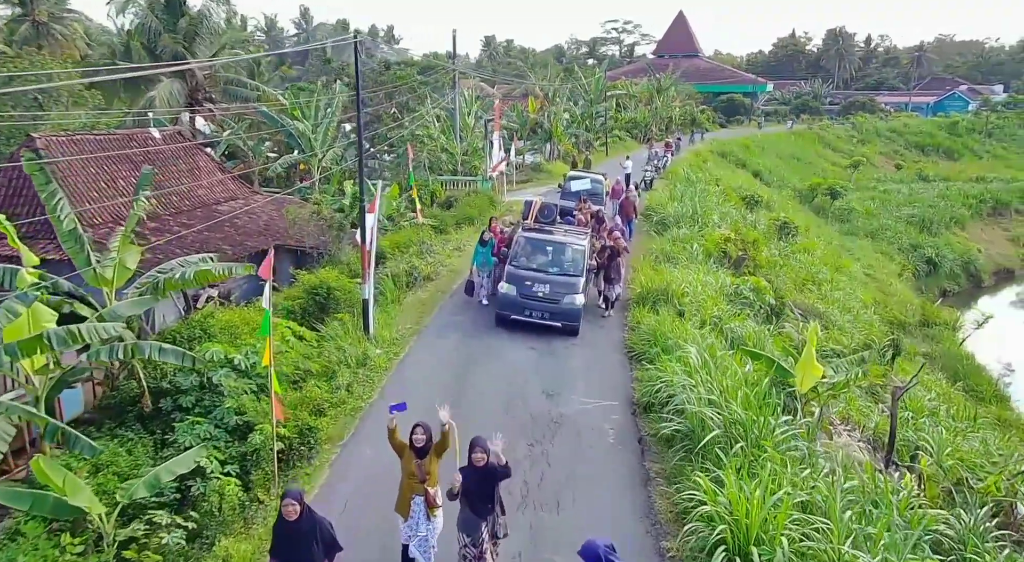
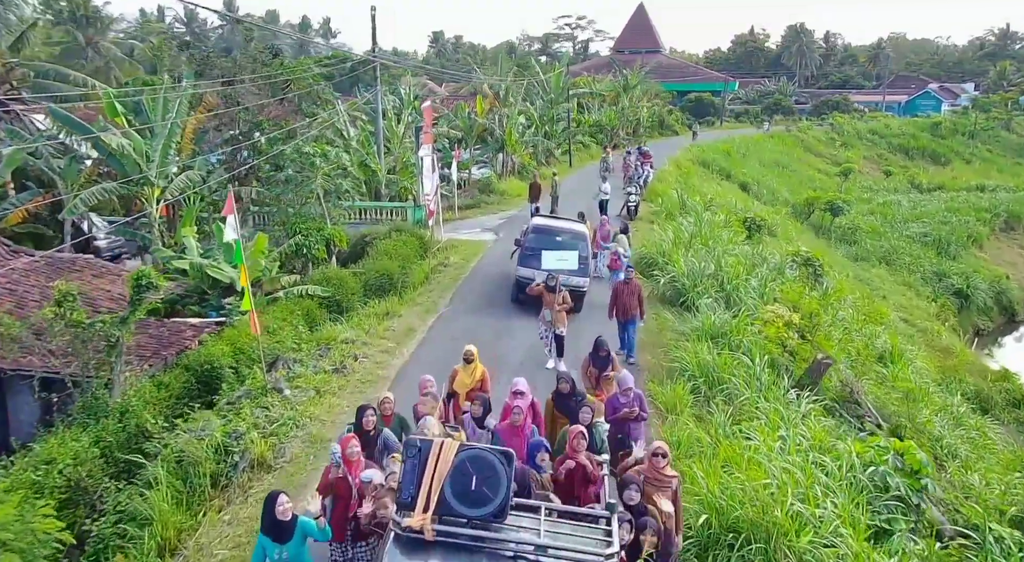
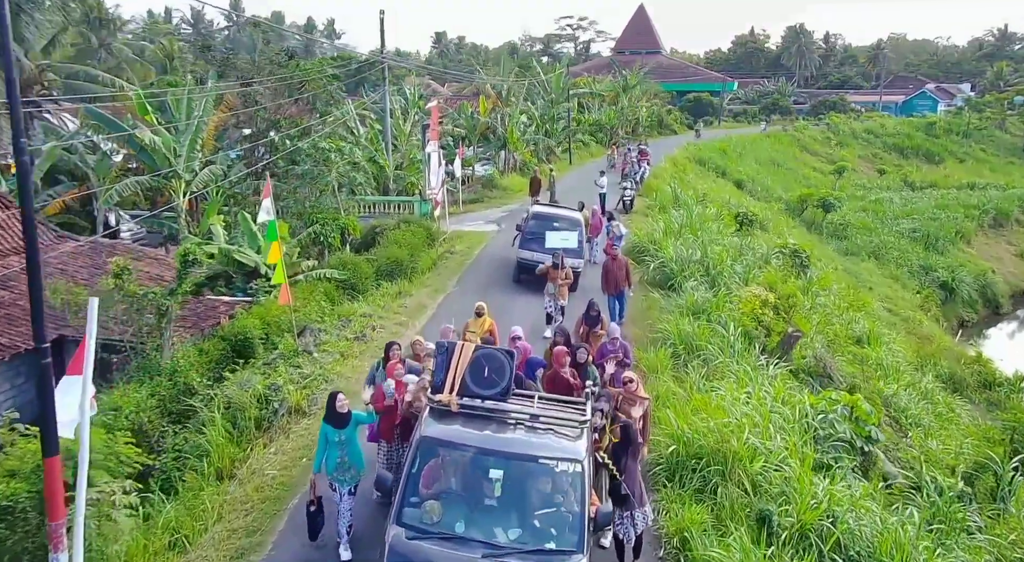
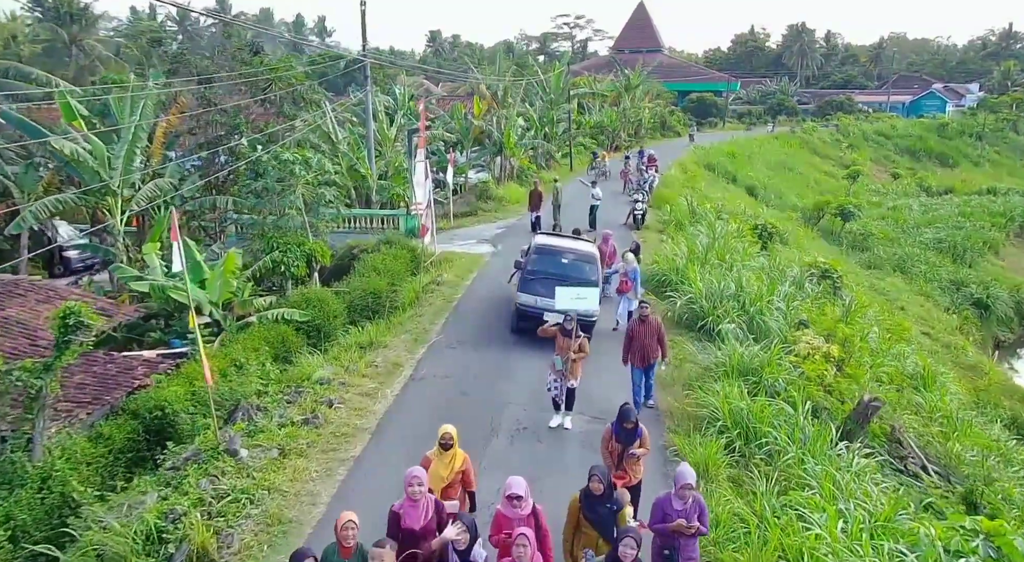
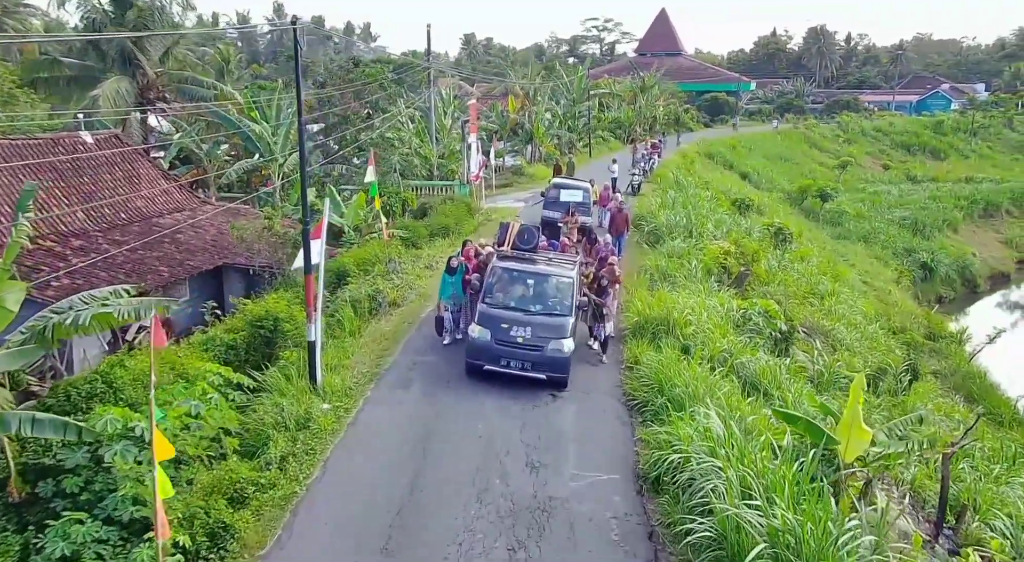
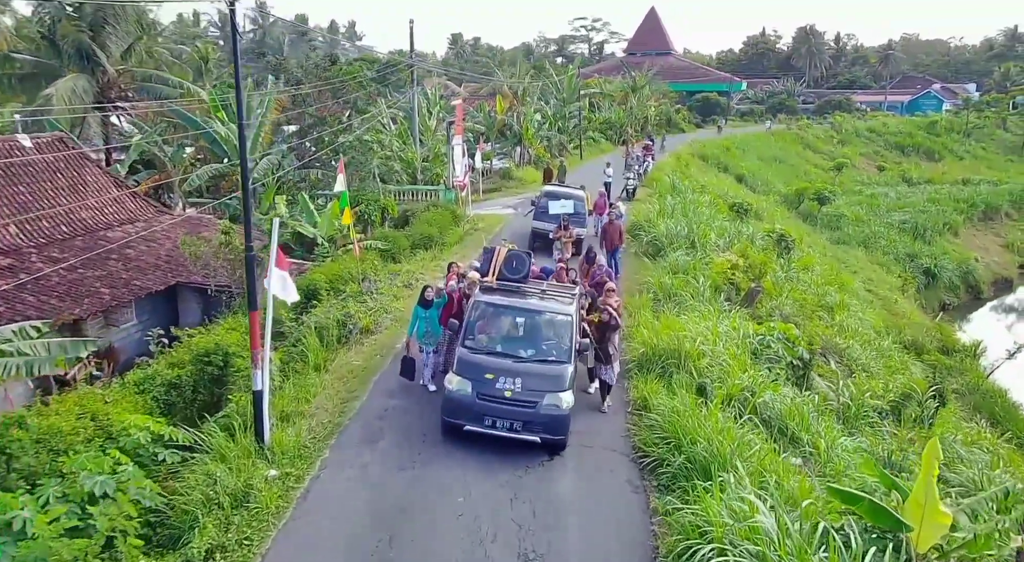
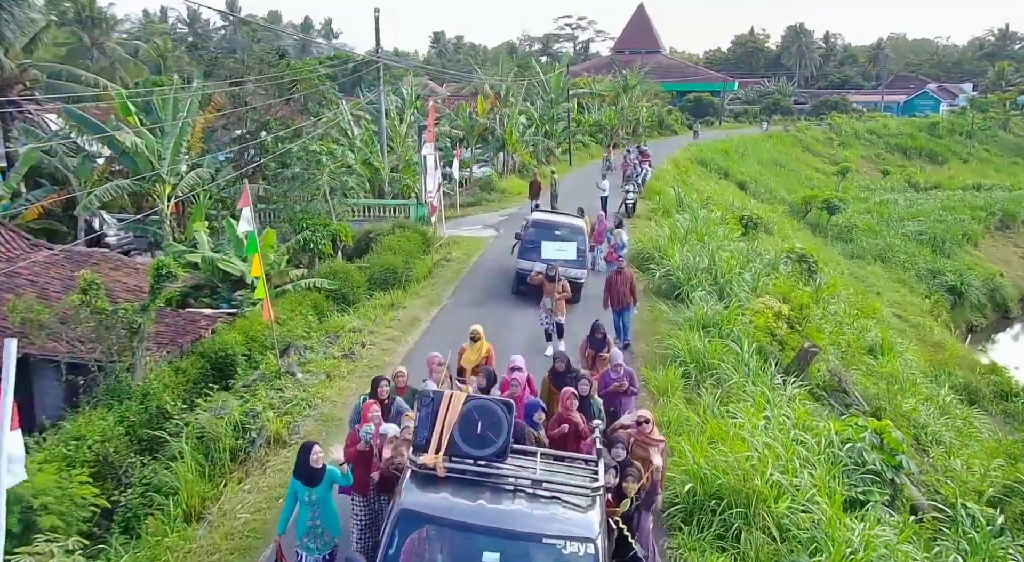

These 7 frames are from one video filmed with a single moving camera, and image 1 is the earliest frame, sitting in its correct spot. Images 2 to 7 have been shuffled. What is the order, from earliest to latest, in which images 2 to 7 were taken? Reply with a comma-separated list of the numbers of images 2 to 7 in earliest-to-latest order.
5, 6, 3, 7, 2, 4
